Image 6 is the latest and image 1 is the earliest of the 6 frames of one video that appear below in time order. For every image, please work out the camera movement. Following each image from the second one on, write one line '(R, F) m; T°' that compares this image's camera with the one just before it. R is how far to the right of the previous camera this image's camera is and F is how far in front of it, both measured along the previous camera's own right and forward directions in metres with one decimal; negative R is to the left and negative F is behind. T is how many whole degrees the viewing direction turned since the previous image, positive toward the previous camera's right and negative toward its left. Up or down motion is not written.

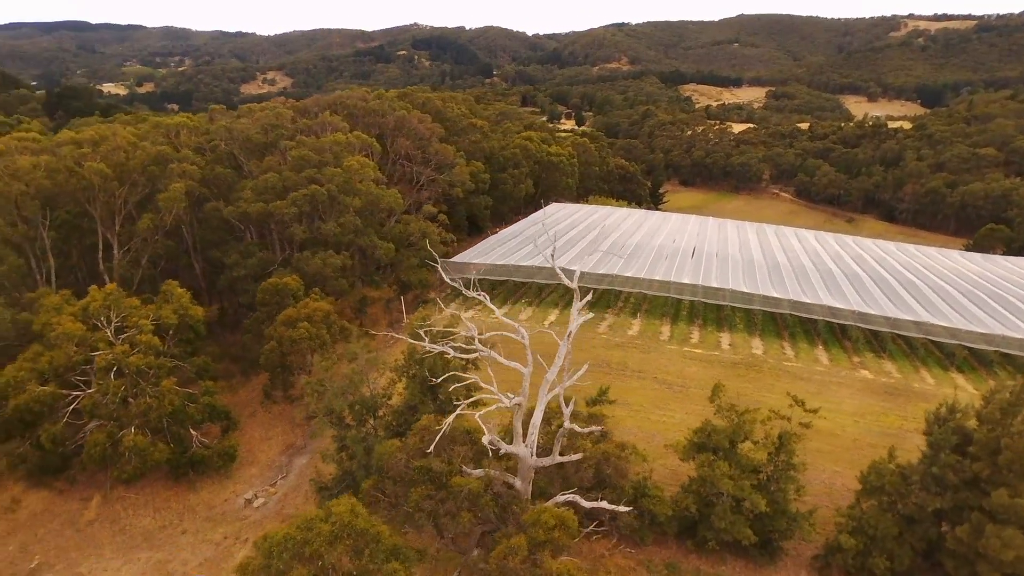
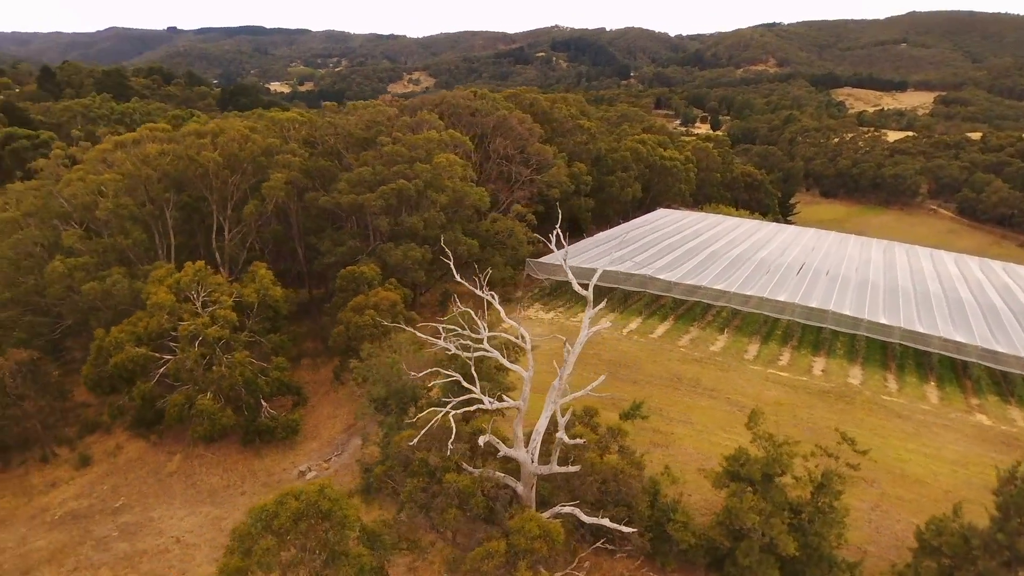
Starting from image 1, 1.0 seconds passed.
(+1.5, +0.2) m; -11°
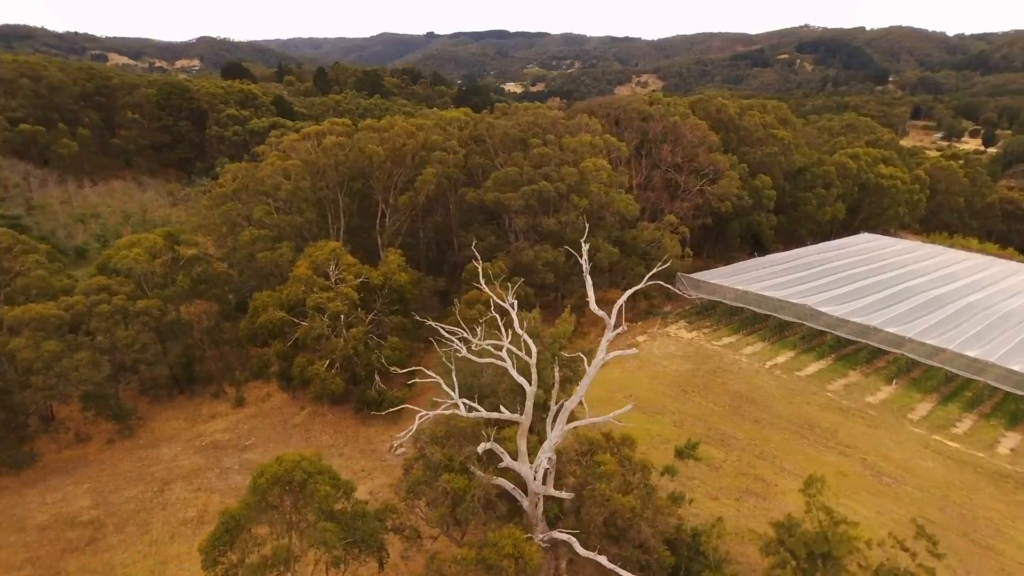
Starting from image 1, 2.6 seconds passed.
(+2.4, +0.5) m; -18°
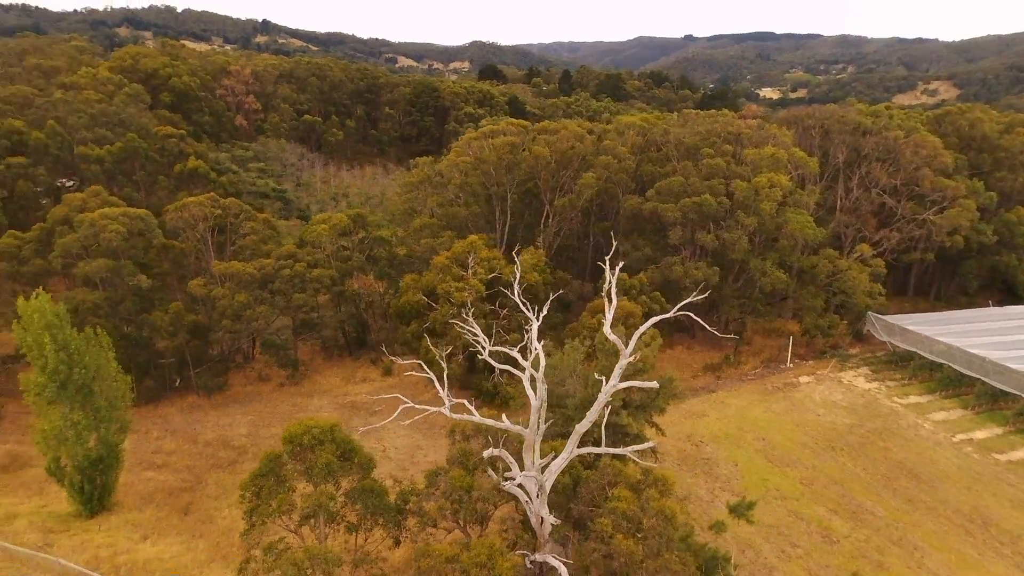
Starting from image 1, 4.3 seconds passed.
(+2.5, +0.6) m; -20°
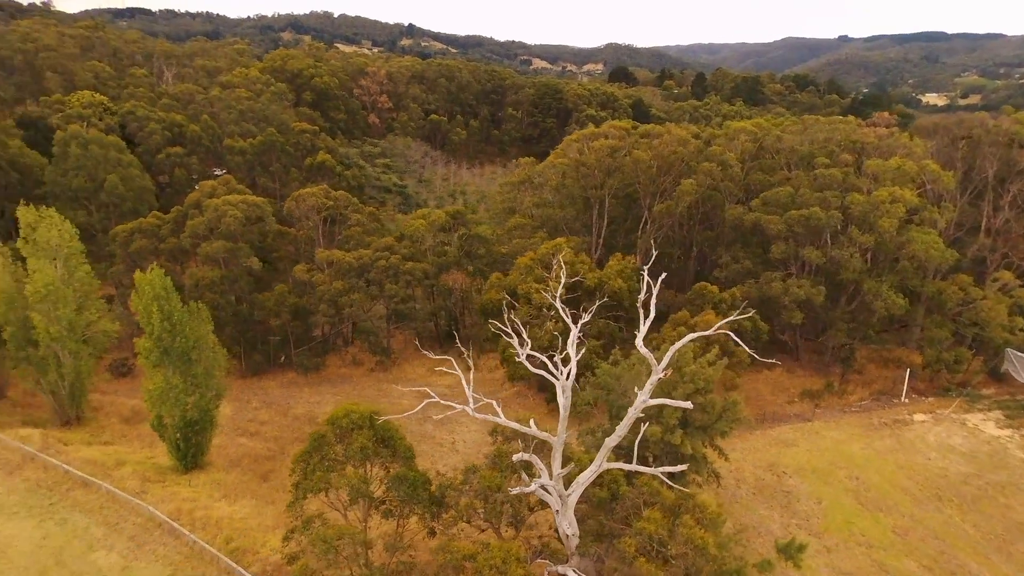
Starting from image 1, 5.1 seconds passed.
(+1.0, +0.2) m; -11°
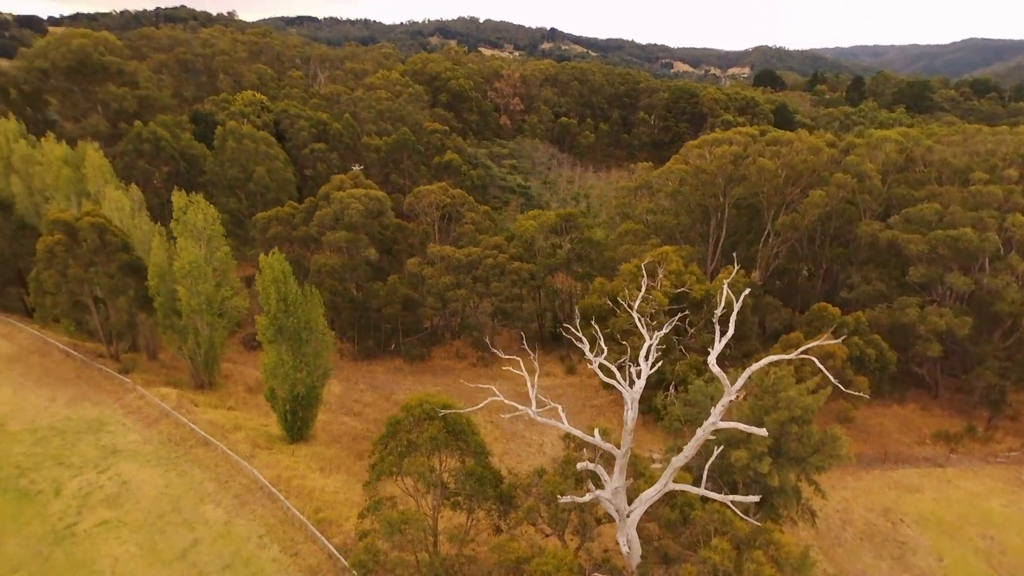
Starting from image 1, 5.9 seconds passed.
(+0.6, +0.1) m; -11°
